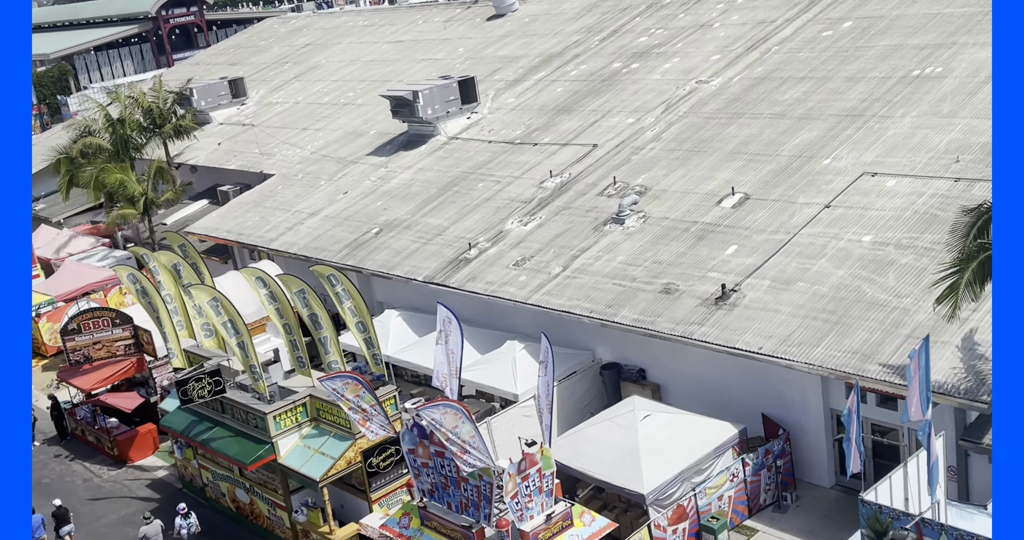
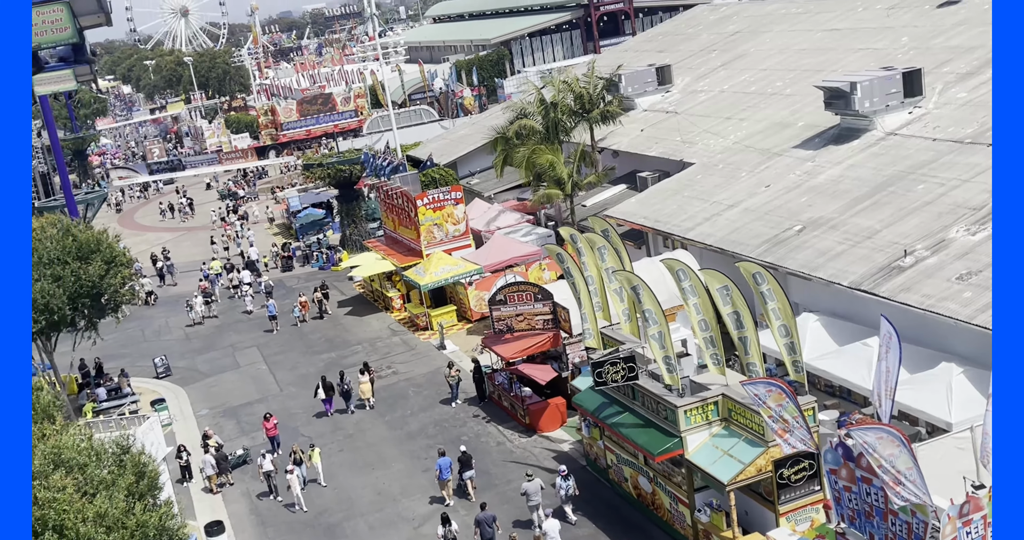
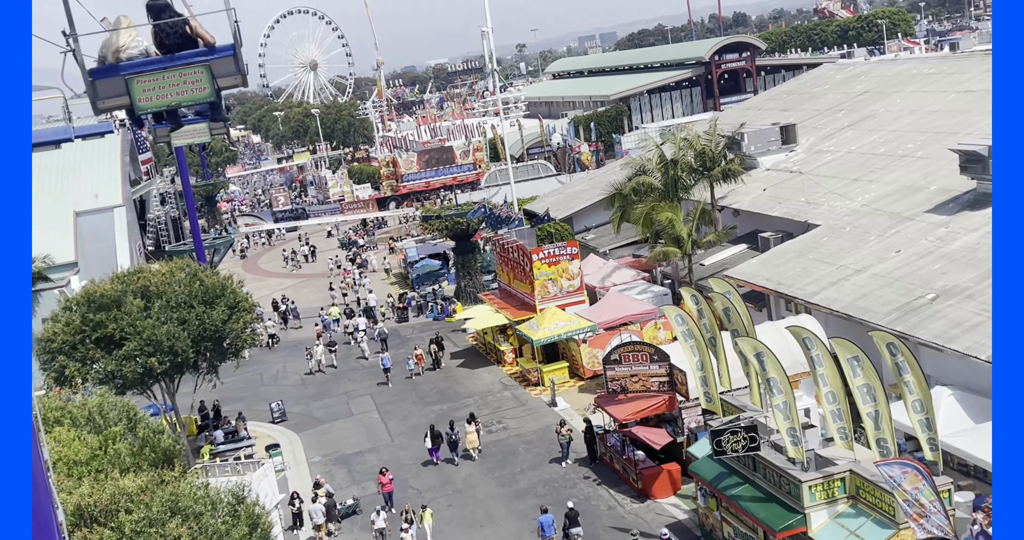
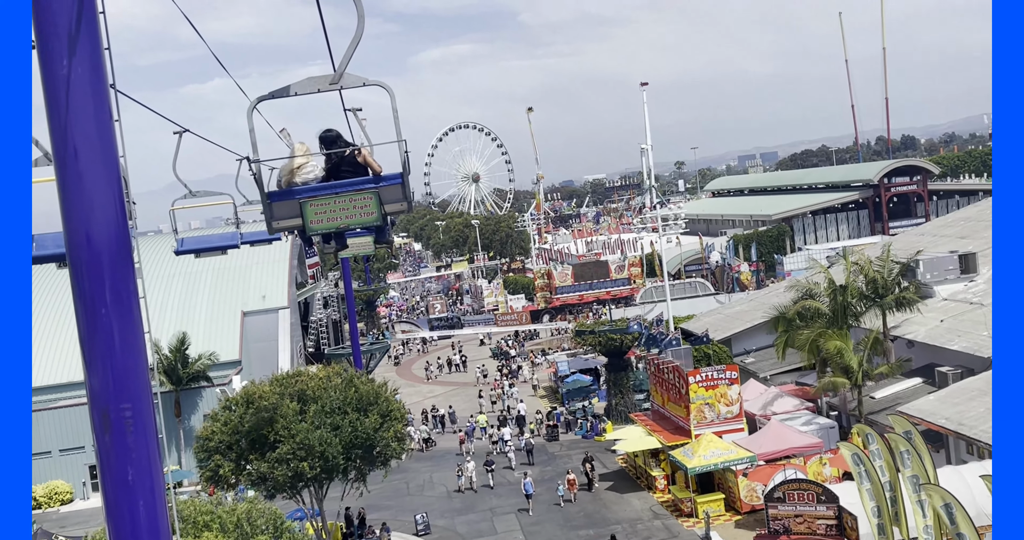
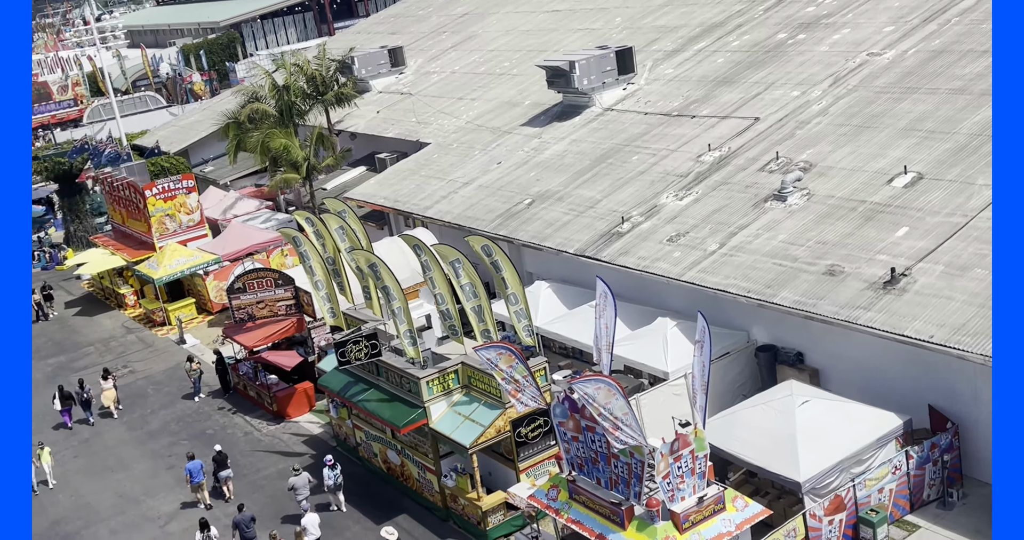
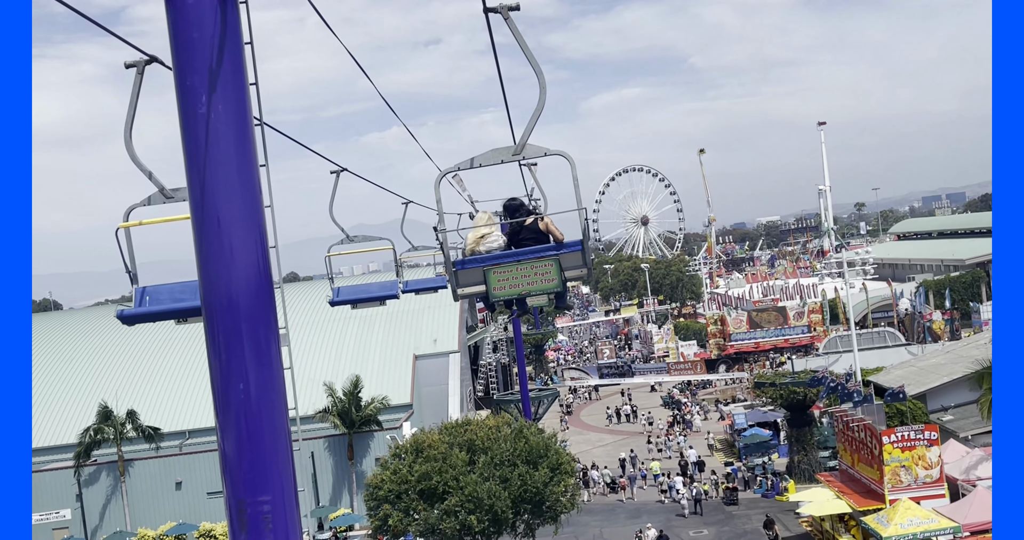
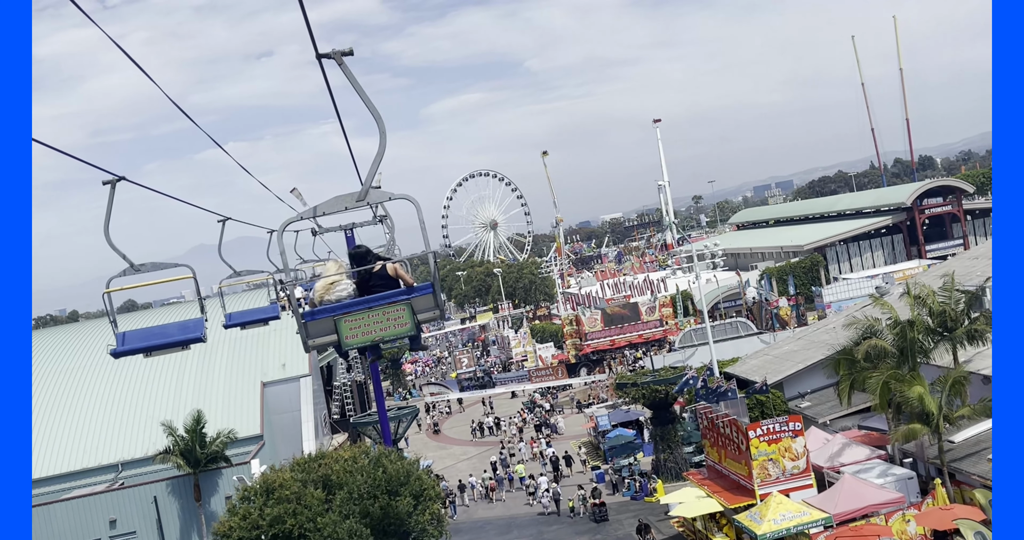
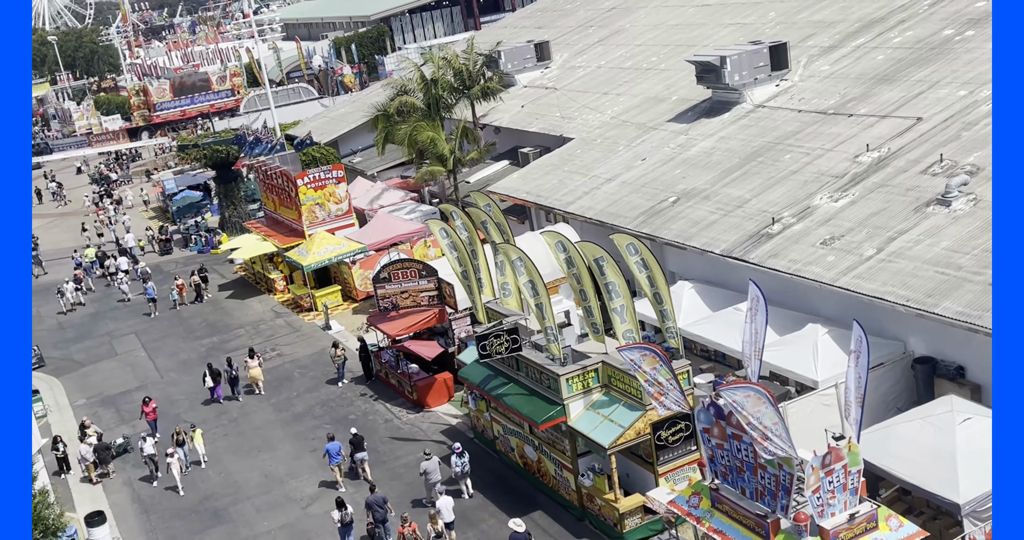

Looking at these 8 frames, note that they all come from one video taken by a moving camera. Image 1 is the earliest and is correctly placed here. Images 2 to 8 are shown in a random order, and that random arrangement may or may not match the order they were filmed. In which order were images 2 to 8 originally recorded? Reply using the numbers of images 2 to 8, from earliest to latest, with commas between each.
5, 8, 2, 3, 4, 6, 7
